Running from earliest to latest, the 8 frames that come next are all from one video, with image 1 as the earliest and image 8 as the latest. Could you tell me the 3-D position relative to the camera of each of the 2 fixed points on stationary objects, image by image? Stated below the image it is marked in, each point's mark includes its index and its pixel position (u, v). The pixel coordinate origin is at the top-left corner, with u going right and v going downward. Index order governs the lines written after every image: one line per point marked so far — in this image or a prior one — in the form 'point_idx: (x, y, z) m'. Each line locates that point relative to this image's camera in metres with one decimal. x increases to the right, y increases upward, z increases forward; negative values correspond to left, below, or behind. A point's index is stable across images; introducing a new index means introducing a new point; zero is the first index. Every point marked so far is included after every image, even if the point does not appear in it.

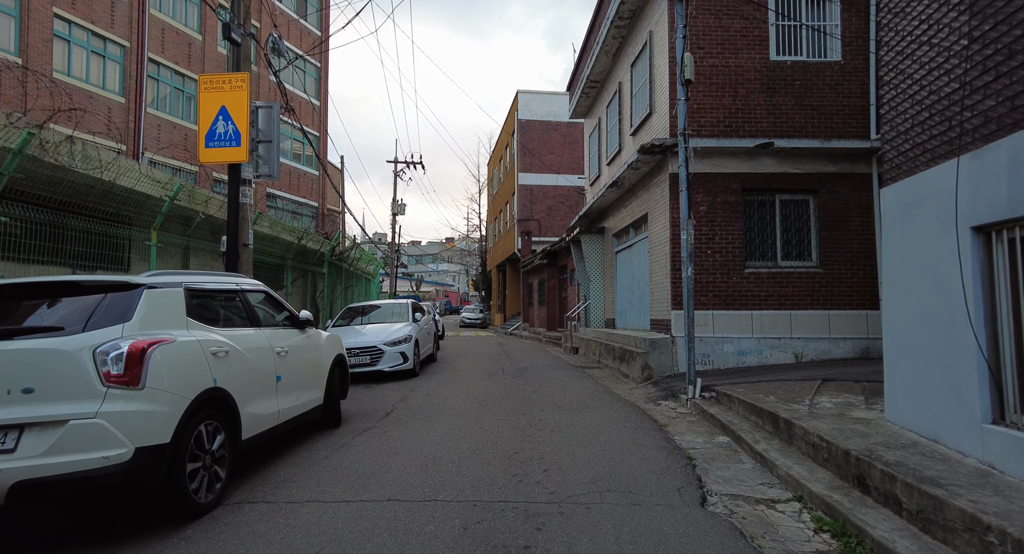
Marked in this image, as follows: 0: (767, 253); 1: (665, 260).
0: (+4.7, +0.4, +9.6) m
1: (+3.0, +0.3, +10.0) m
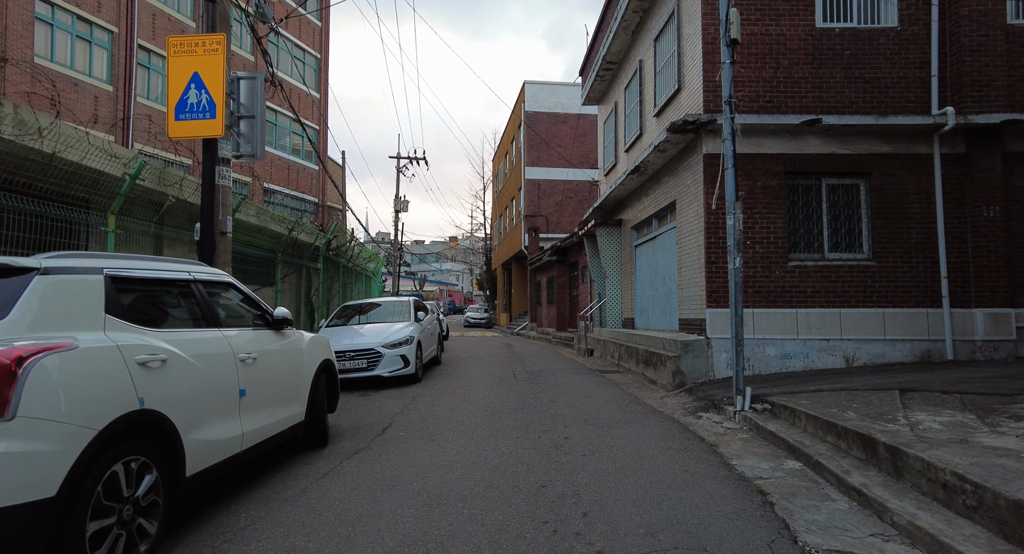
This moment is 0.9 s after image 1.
0: (+5.0, +0.5, +8.6) m
1: (+3.2, +0.4, +9.0) m
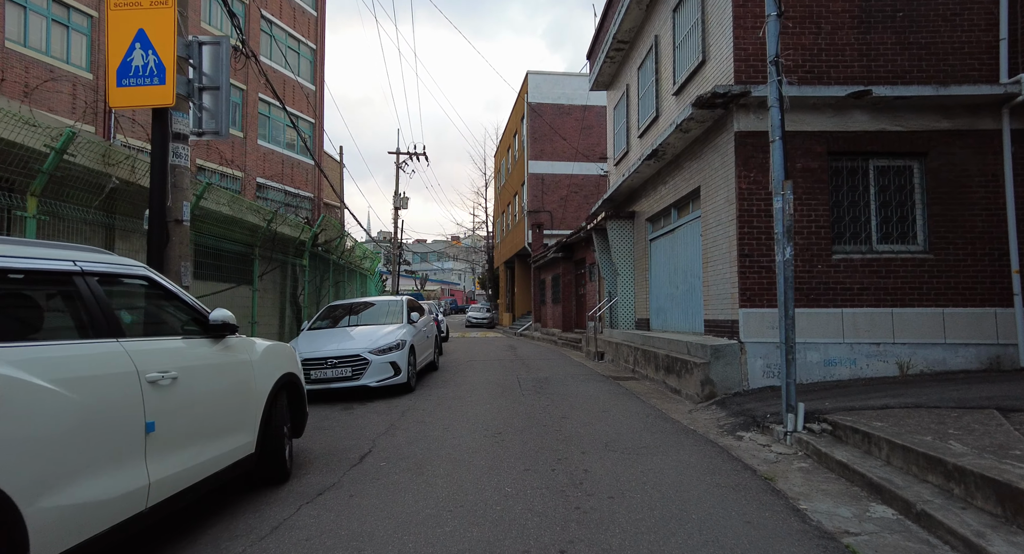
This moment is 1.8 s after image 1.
0: (+5.0, +0.6, +7.5) m
1: (+3.3, +0.5, +7.9) m
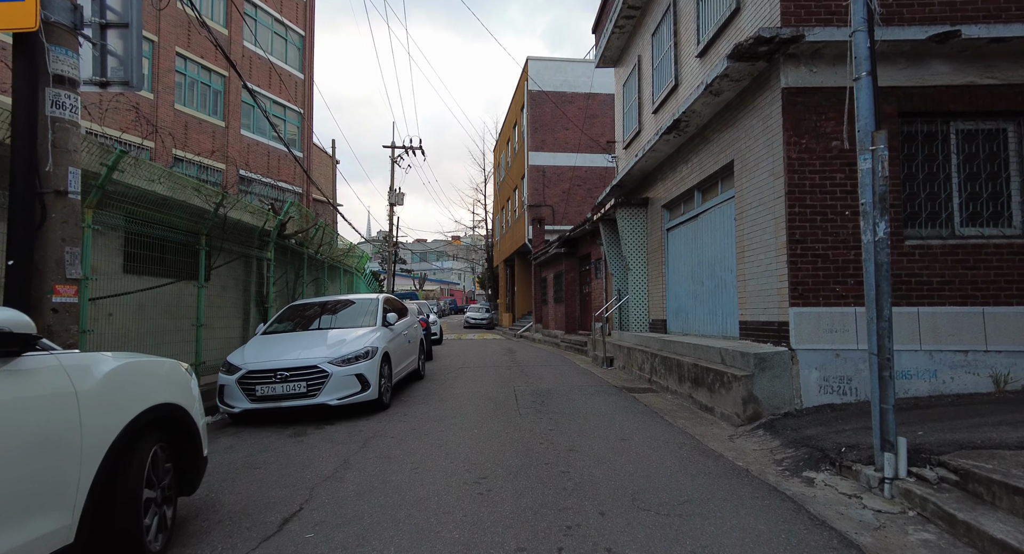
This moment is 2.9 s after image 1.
0: (+4.9, +0.7, +6.0) m
1: (+3.2, +0.6, +6.4) m
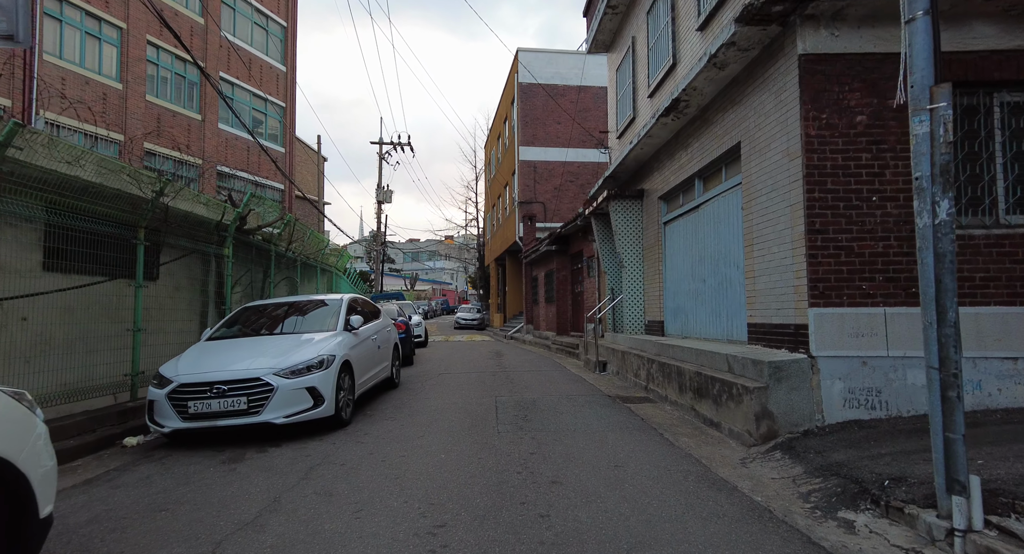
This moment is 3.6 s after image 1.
0: (+4.7, +0.8, +5.2) m
1: (+2.9, +0.6, +5.6) m
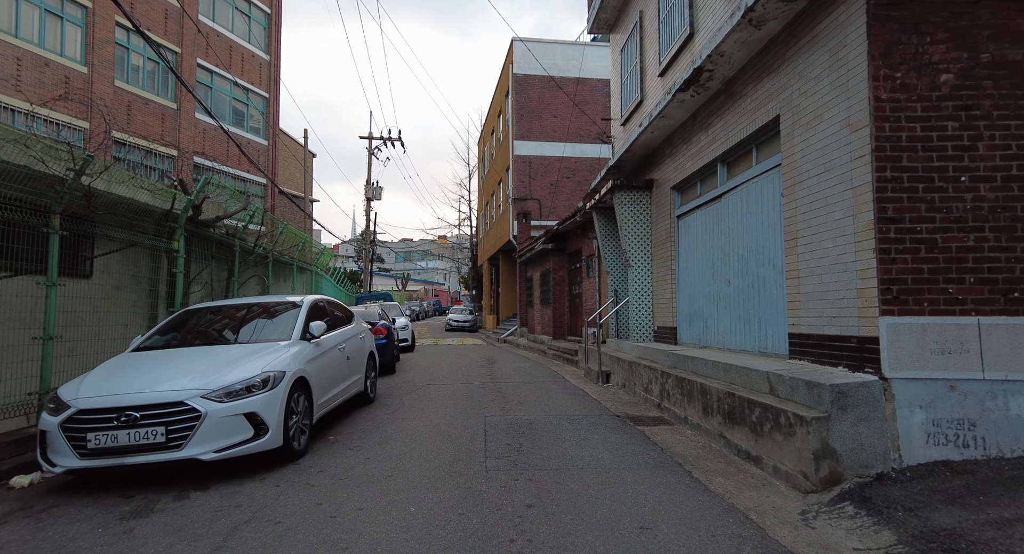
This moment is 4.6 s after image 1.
0: (+4.6, +0.7, +4.1) m
1: (+2.9, +0.6, +4.5) m
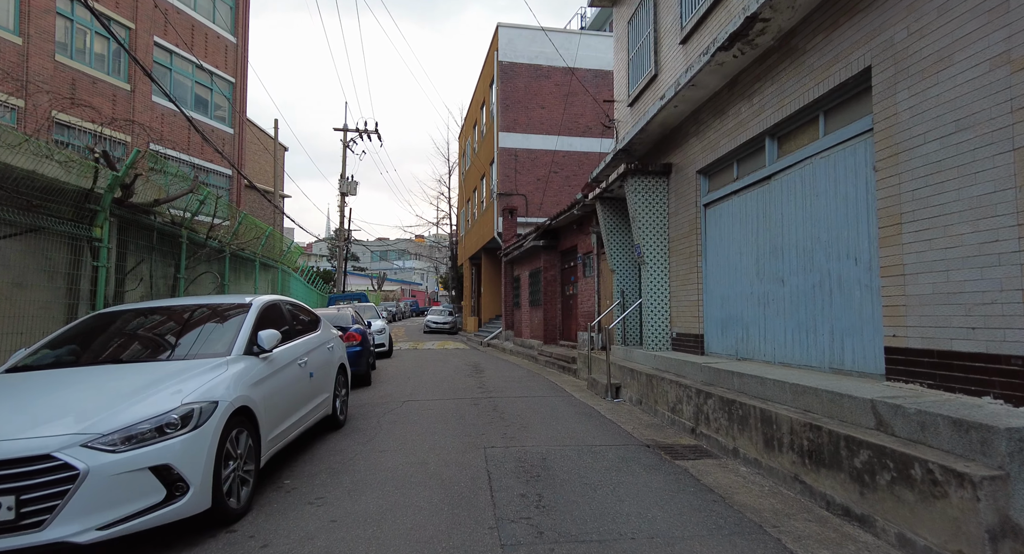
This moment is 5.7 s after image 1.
0: (+4.8, +0.8, +2.9) m
1: (+3.1, +0.6, +3.2) m
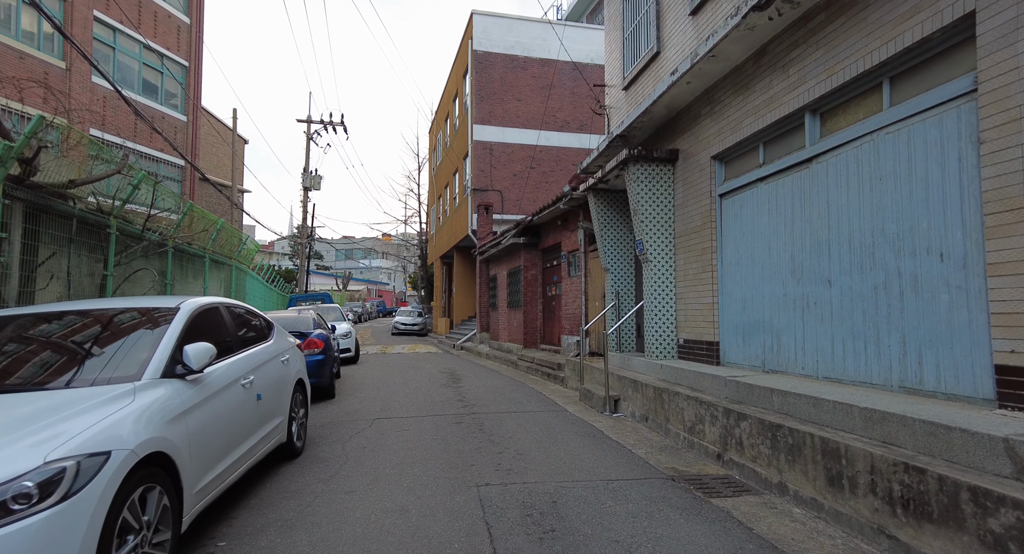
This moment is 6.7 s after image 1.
0: (+5.0, +0.8, +2.2) m
1: (+3.2, +0.6, +2.4) m
